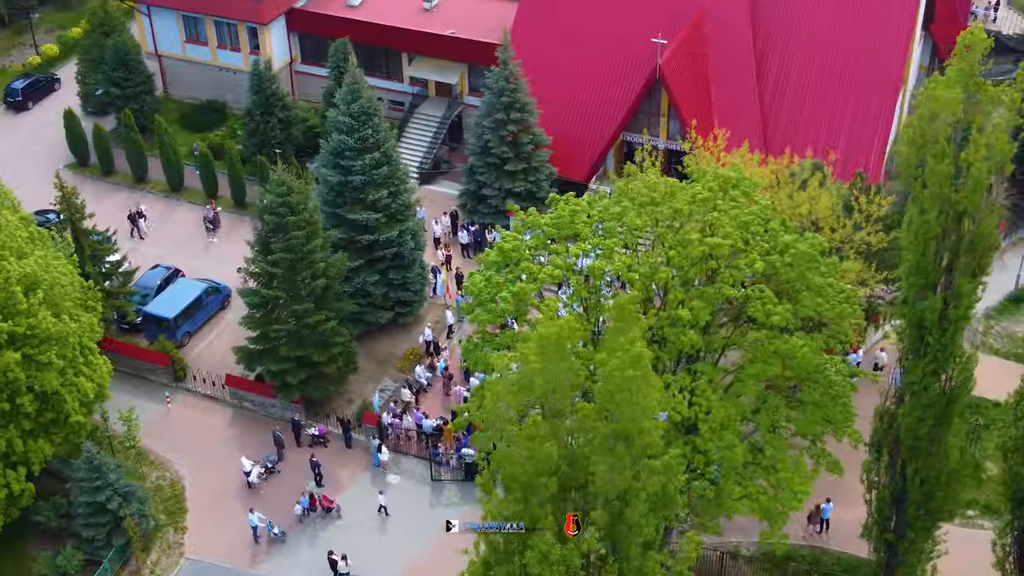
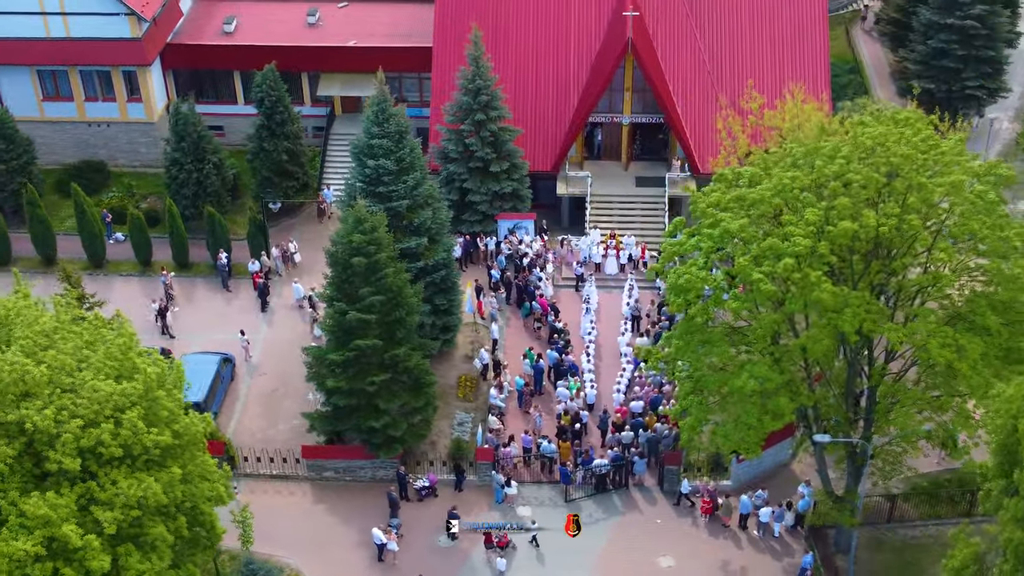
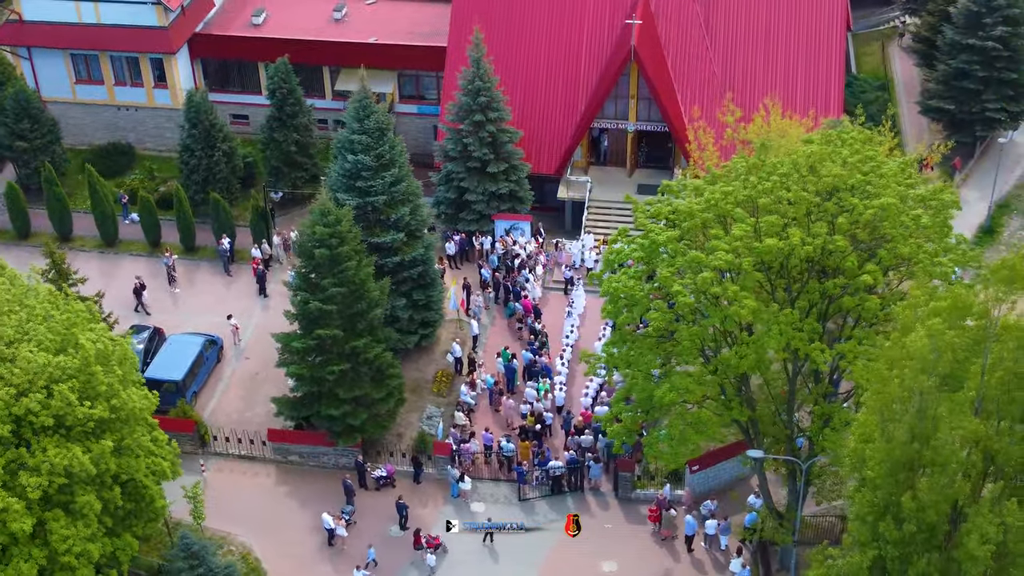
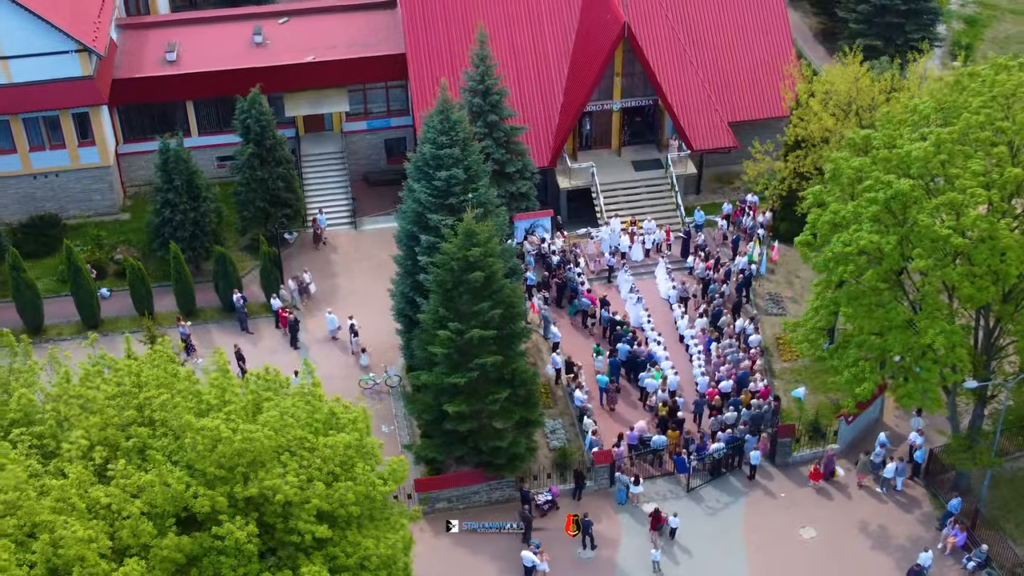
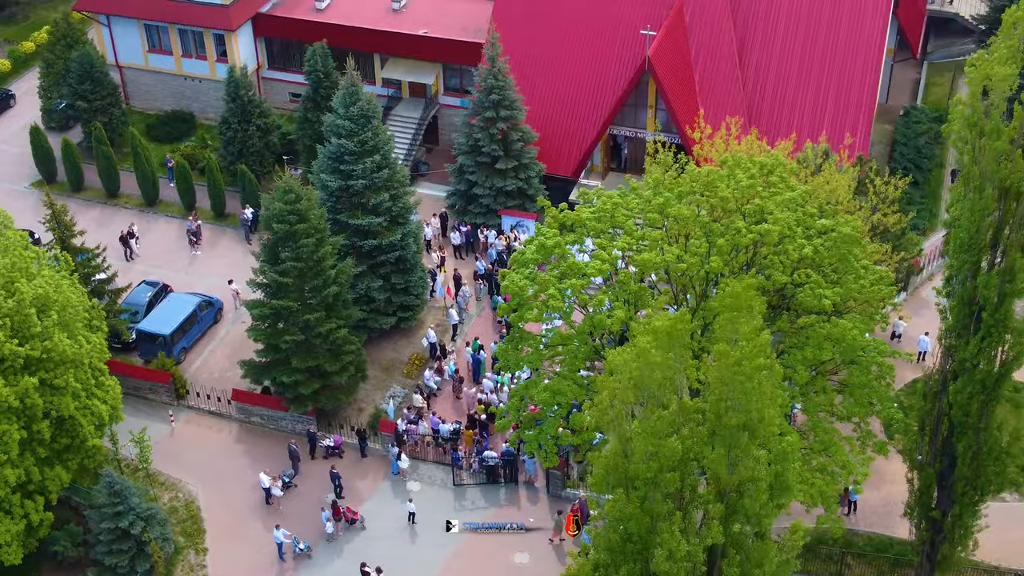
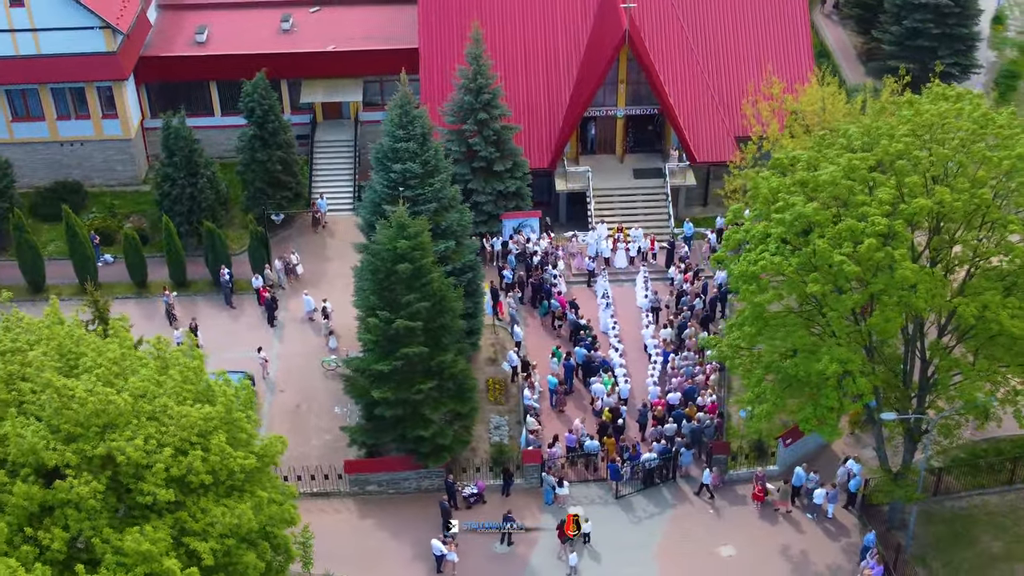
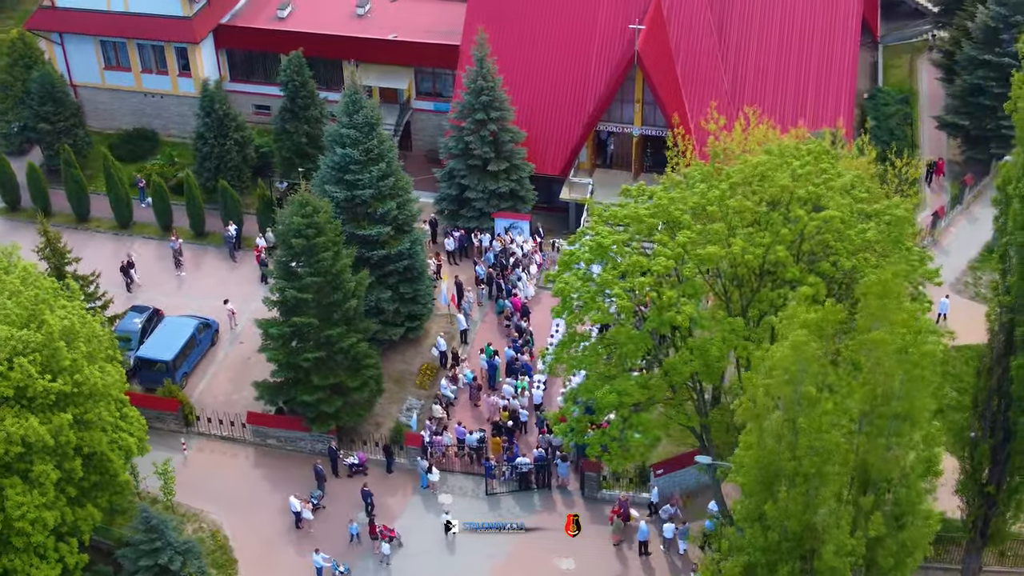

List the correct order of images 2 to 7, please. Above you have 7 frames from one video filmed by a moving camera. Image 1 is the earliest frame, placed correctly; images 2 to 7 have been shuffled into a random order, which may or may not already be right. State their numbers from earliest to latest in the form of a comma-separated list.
5, 7, 3, 2, 6, 4
